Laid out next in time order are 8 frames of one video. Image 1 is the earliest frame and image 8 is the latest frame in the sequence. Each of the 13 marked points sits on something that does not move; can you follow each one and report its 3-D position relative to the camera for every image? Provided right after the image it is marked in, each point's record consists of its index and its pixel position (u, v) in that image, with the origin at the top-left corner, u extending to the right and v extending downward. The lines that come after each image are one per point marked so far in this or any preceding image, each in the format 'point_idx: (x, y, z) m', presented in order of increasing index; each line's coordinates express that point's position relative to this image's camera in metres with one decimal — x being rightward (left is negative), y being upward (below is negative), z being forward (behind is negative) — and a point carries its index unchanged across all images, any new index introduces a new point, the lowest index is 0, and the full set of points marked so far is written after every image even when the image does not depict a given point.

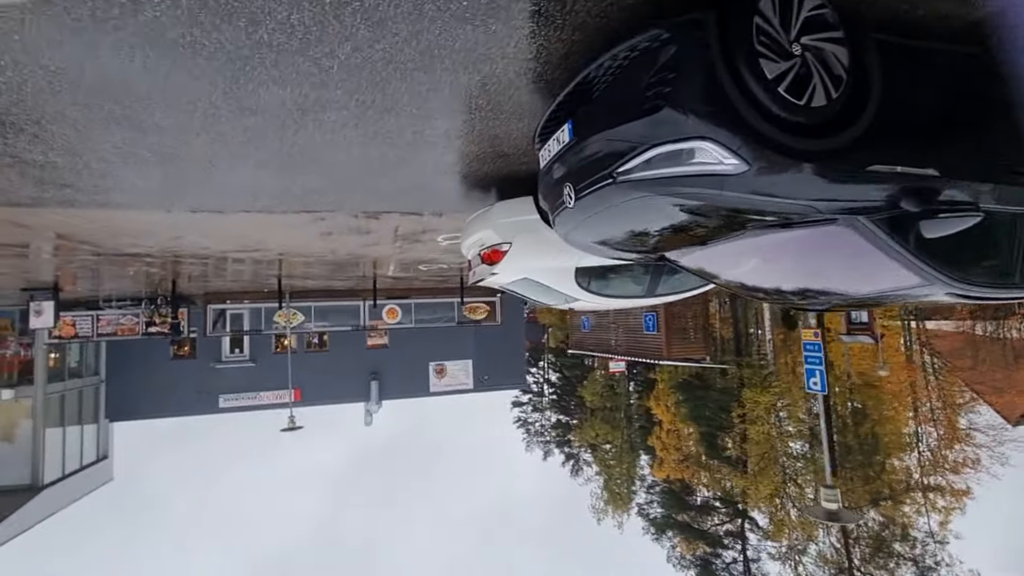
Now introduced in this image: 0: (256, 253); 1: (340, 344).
0: (-4.0, +0.5, +7.8) m
1: (-6.3, -2.1, +18.6) m
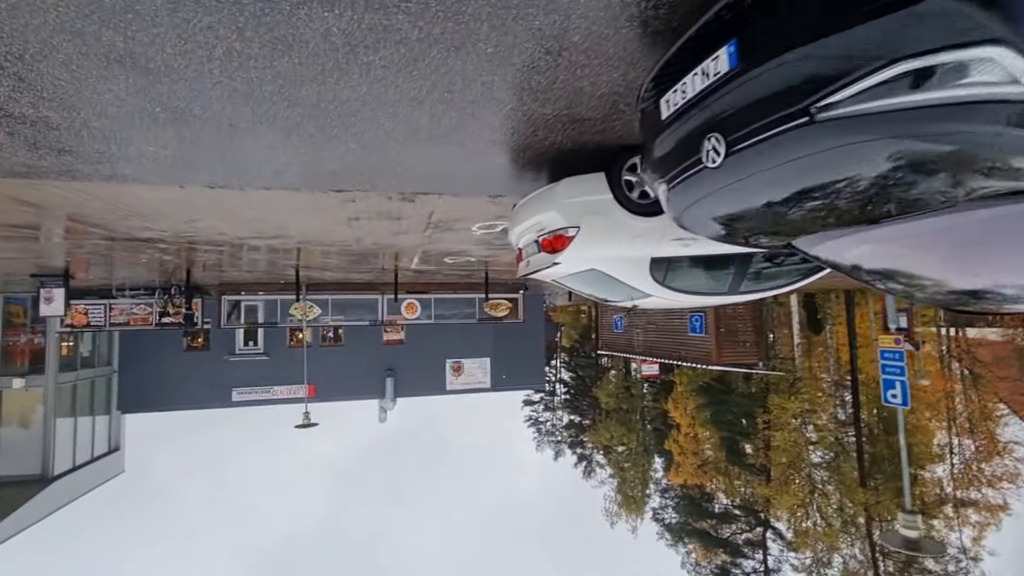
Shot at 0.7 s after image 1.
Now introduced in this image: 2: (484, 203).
0: (-3.4, +0.7, +7.3) m
1: (-5.6, -1.9, +18.2) m
2: (-0.3, +0.9, +5.4) m
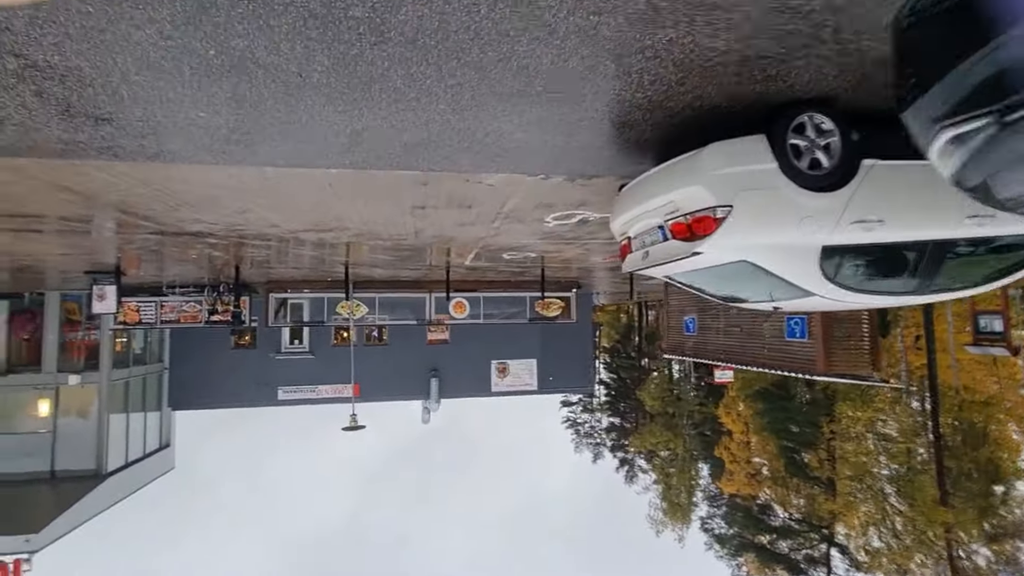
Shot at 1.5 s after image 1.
0: (-2.5, +0.7, +6.8) m
1: (-3.9, -1.8, +17.8) m
2: (+0.5, +0.9, +4.7) m
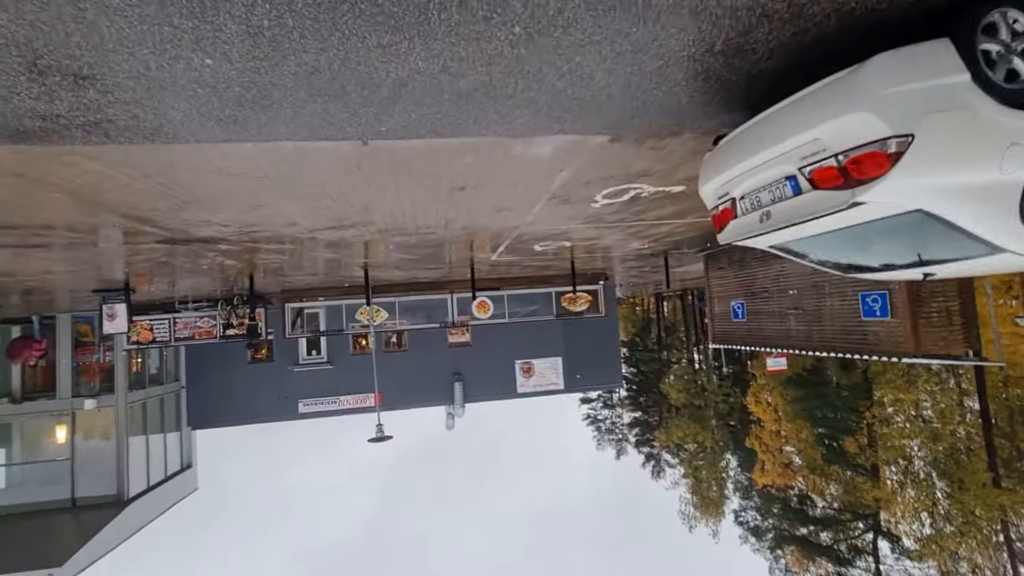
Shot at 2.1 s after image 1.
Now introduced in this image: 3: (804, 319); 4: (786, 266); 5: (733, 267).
0: (-2.0, +0.7, +6.2) m
1: (-3.1, -1.9, +17.2) m
2: (+0.9, +1.1, +4.0) m
3: (+4.3, -0.4, +7.4) m
4: (+4.2, +0.3, +7.7) m
5: (+4.0, +0.3, +9.0) m
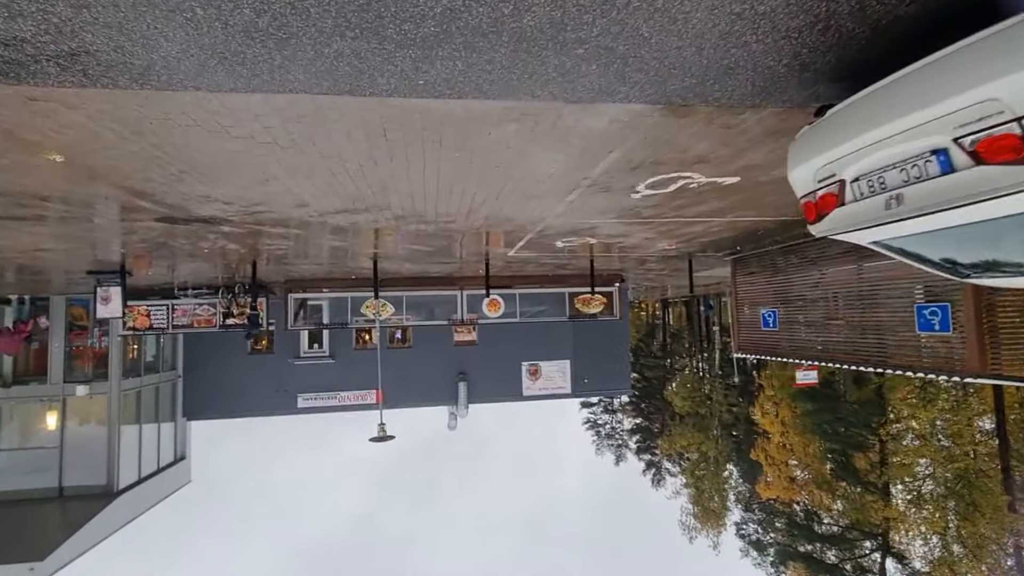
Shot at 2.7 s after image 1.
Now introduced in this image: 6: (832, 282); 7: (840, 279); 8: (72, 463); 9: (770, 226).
0: (-1.7, +0.8, +5.7) m
1: (-2.9, -1.8, +16.7) m
2: (+1.3, +1.1, +3.5) m
3: (+4.6, -0.6, +6.9) m
4: (+4.5, +0.2, +7.1) m
5: (+4.3, +0.2, +8.5) m
6: (+4.5, +0.1, +7.1) m
7: (+4.5, +0.1, +7.0) m
8: (-10.9, -4.3, +12.5) m
9: (+3.4, +0.8, +6.8) m
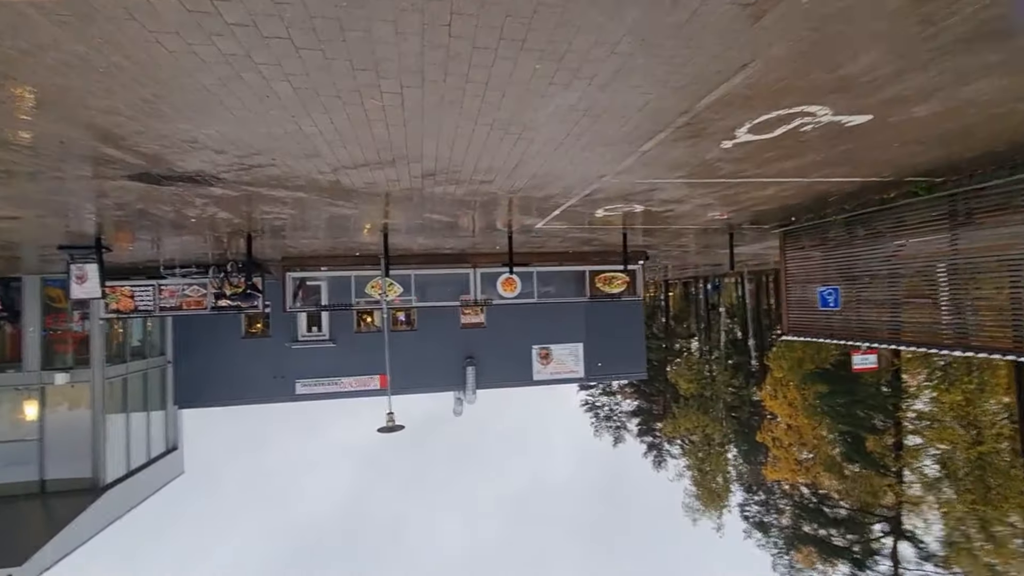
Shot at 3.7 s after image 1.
0: (-1.2, +1.1, +4.7) m
1: (-2.5, -1.1, +15.8) m
2: (+1.8, +1.2, +2.6) m
3: (+5.0, -0.3, +6.0) m
4: (+4.9, +0.5, +6.3) m
5: (+4.7, +0.6, +7.6) m
6: (+4.9, +0.4, +6.2) m
7: (+5.0, +0.4, +6.1) m
8: (-10.5, -3.9, +11.6) m
9: (+3.9, +1.1, +5.9) m
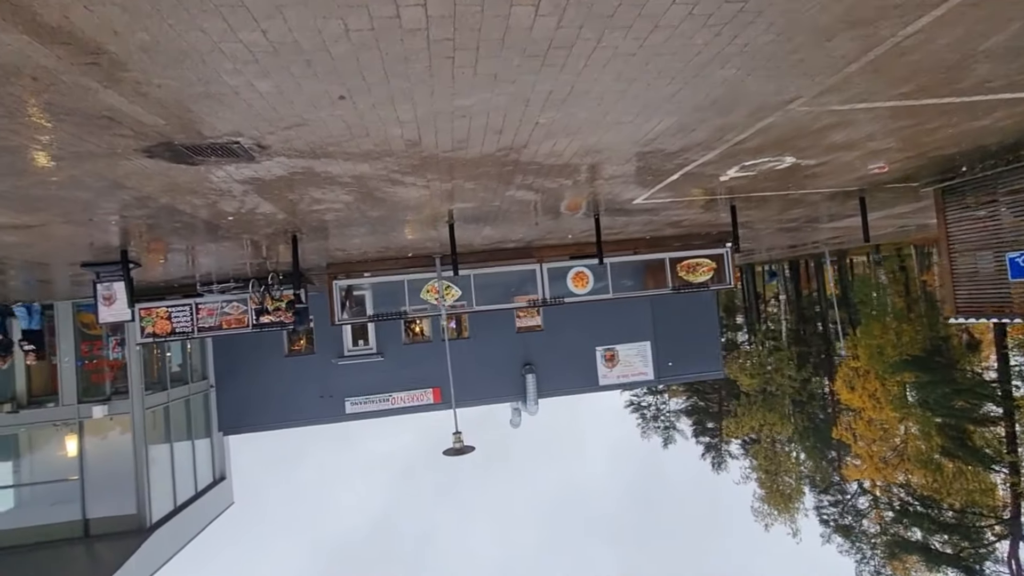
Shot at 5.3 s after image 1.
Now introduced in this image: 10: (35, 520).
0: (-0.2, +1.1, +3.4) m
1: (-0.8, -1.2, +14.5) m
2: (+2.6, +1.5, +1.1) m
3: (+6.2, +0.2, +4.4) m
4: (+6.0, +1.0, +4.6) m
5: (+5.9, +1.0, +6.0) m
6: (+6.1, +0.8, +4.6) m
7: (+6.1, +0.9, +4.5) m
8: (-8.8, -4.4, +10.7) m
9: (+5.0, +1.5, +4.3) m
10: (-10.0, -4.9, +10.5) m
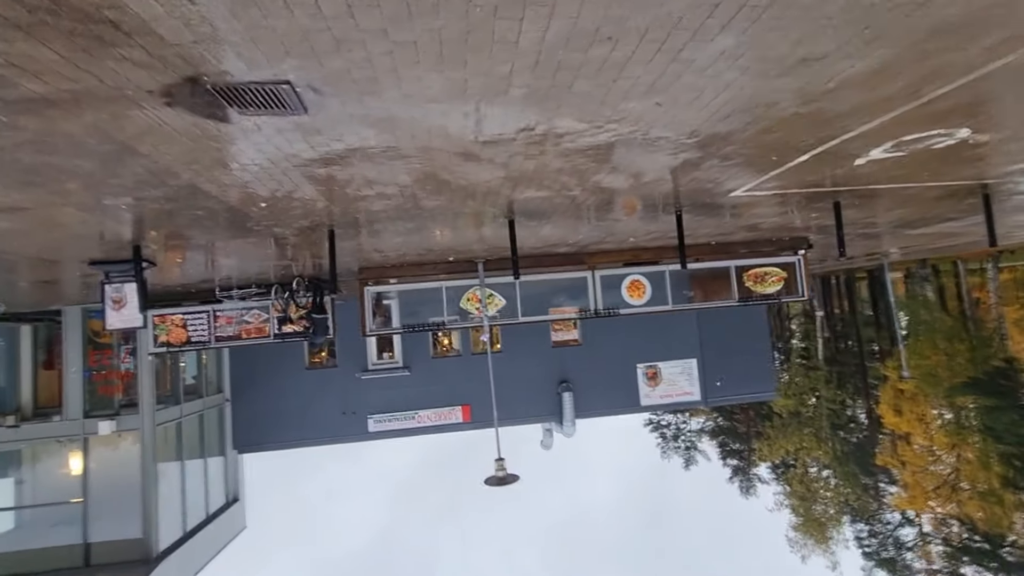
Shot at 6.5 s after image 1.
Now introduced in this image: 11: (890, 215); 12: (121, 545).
0: (+0.6, +1.1, +2.4) m
1: (+0.1, -1.5, +13.5) m
2: (+3.3, +1.5, +0.1) m
3: (+6.9, +0.1, +3.3) m
4: (+6.8, +0.9, +3.5) m
5: (+6.7, +0.9, +4.9) m
6: (+6.8, +0.7, +3.5) m
7: (+6.9, +0.8, +3.4) m
8: (-8.0, -4.5, +9.8) m
9: (+5.7, +1.4, +3.2) m
10: (-9.2, -4.9, +9.6) m
11: (+5.6, +1.0, +7.4) m
12: (-7.5, -5.0, +9.7) m
